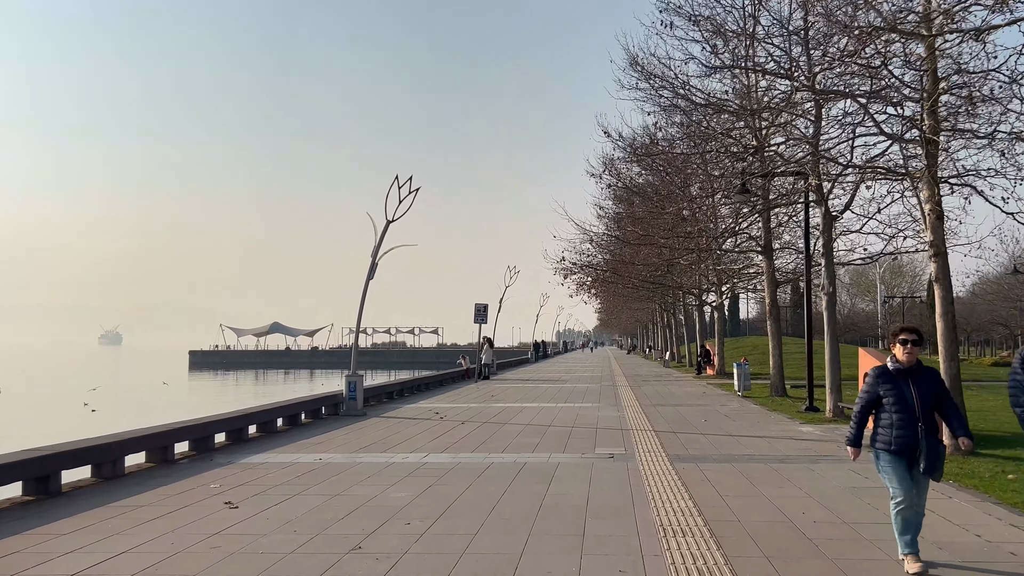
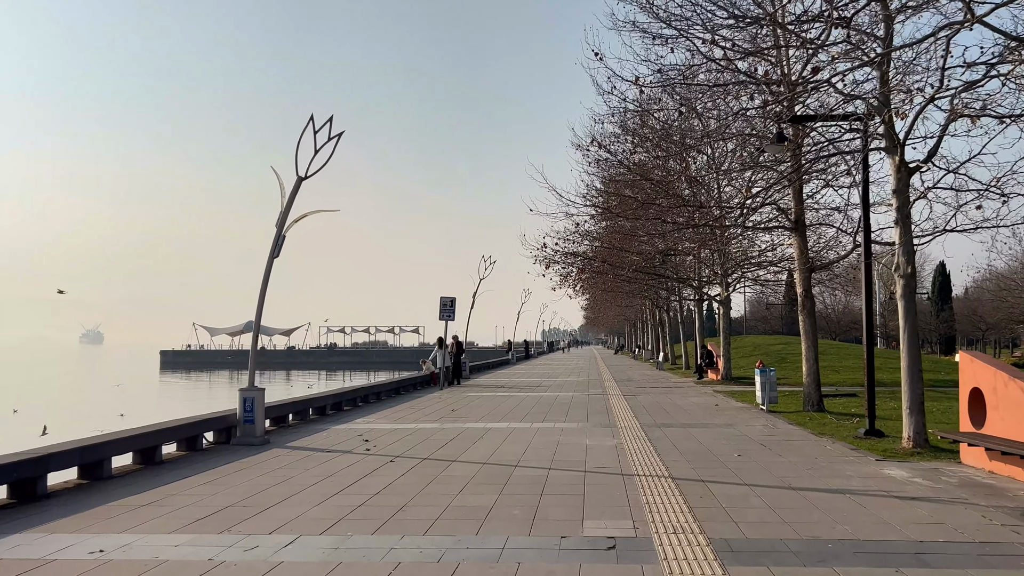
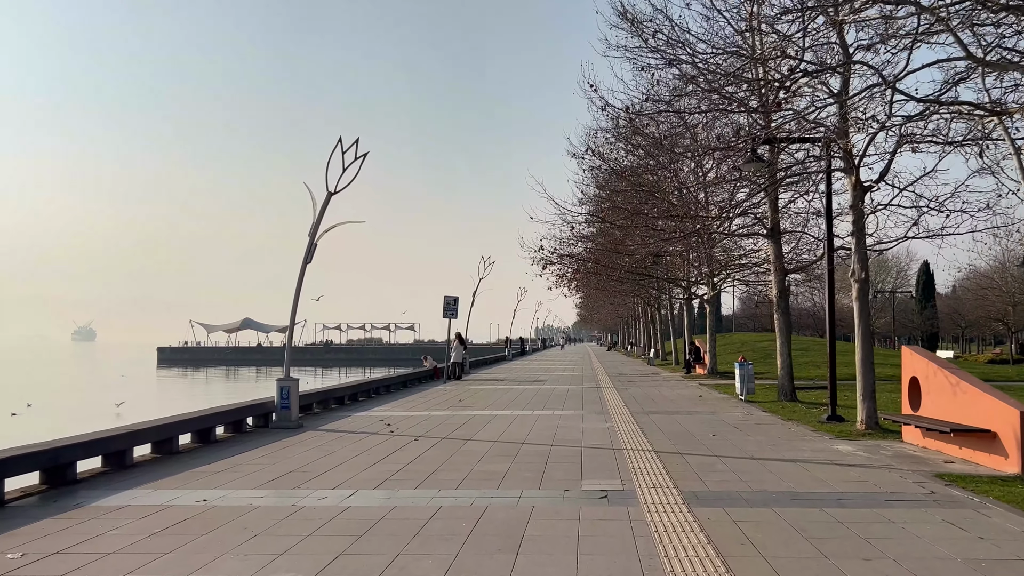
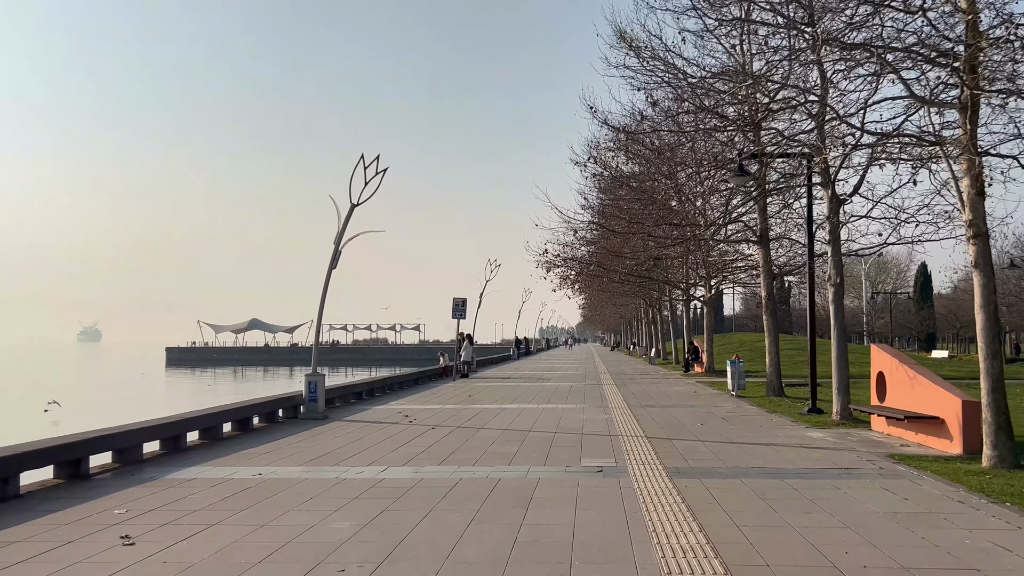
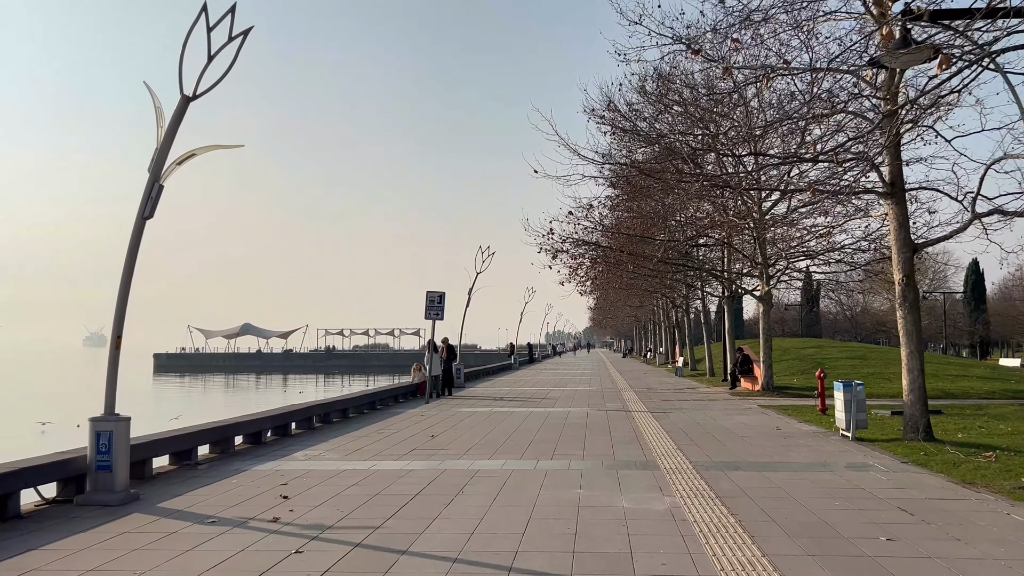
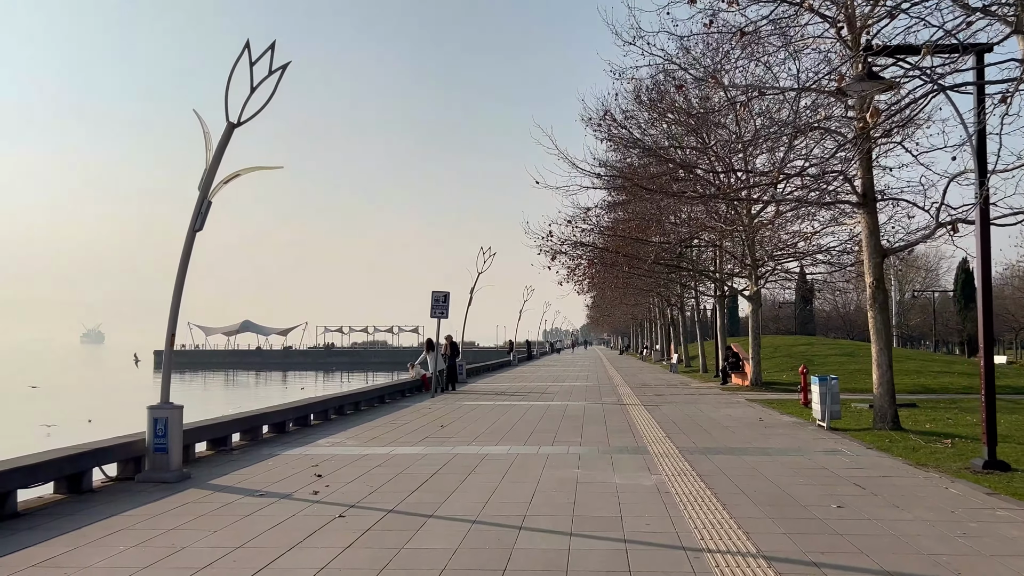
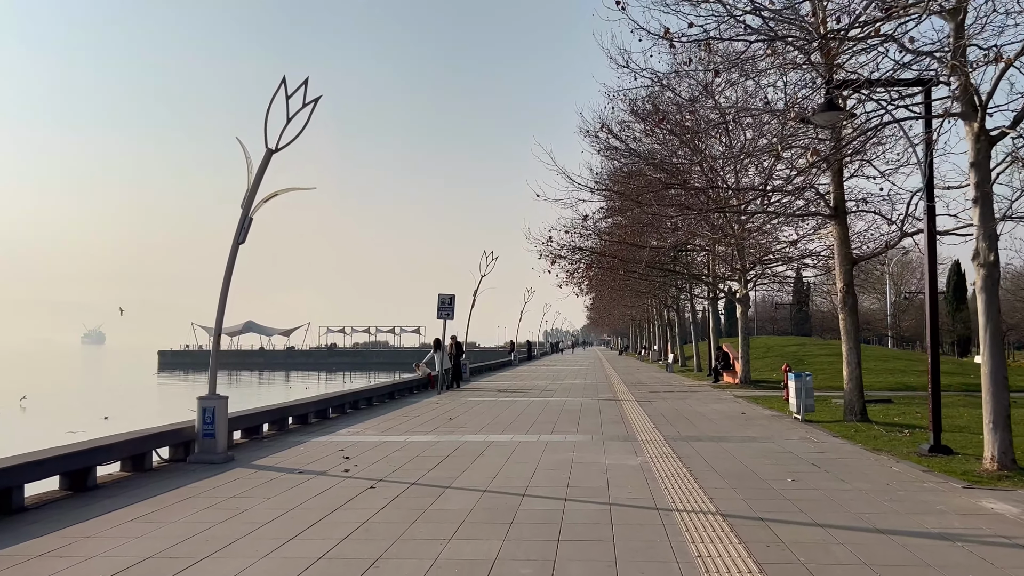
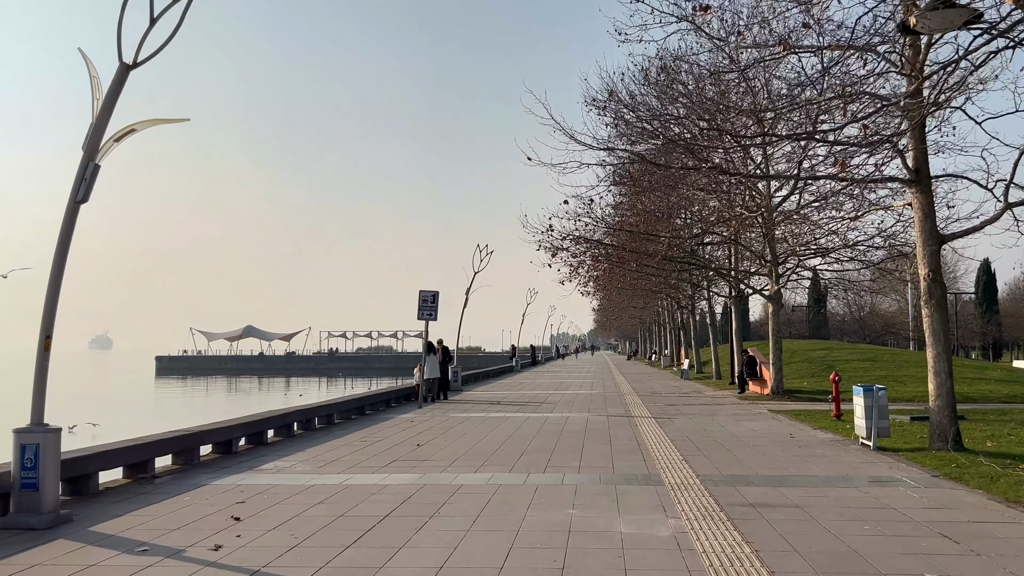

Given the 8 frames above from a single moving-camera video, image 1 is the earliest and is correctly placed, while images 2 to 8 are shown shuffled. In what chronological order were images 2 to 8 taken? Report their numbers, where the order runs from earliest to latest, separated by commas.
4, 3, 2, 7, 6, 5, 8
